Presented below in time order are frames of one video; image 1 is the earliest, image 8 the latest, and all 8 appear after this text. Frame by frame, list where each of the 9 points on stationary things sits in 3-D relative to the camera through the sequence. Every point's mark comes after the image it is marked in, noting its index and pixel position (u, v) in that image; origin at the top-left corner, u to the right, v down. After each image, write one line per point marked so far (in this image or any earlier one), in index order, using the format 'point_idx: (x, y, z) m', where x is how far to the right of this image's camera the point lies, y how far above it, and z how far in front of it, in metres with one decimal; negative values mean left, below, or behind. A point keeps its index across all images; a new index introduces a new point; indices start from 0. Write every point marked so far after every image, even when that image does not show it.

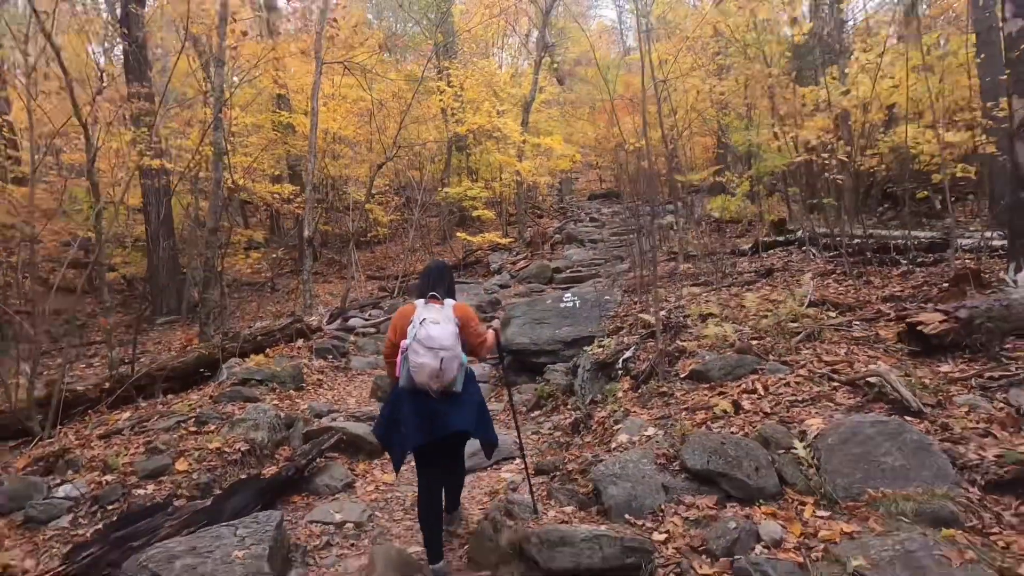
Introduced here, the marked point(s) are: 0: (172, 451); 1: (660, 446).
0: (-2.9, -1.4, +4.6) m
1: (+1.1, -1.1, +3.7) m
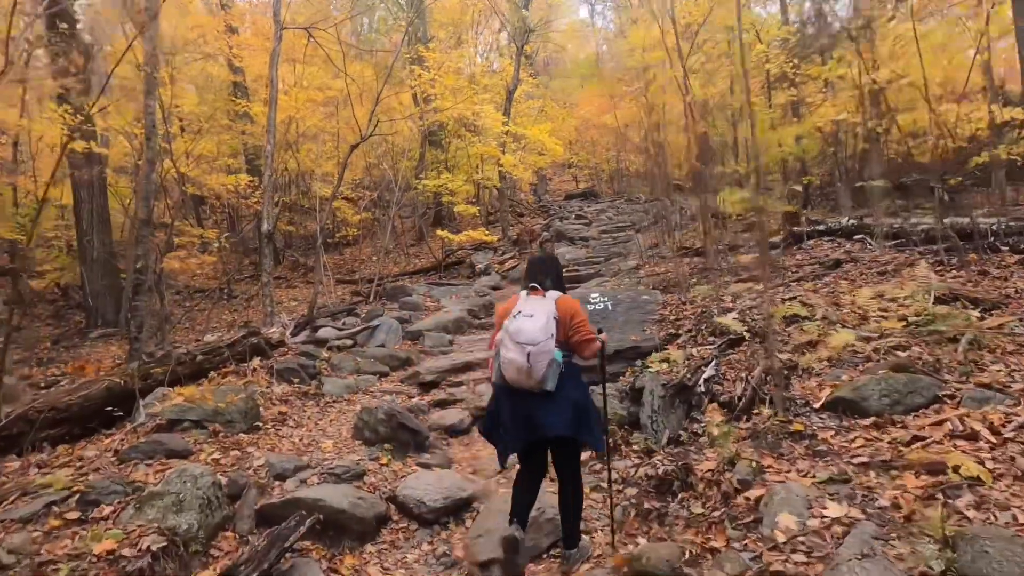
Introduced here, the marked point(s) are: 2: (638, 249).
0: (-2.5, -1.4, +2.7) m
1: (+1.6, -1.1, +2.1) m
2: (+3.5, +1.0, +14.7) m
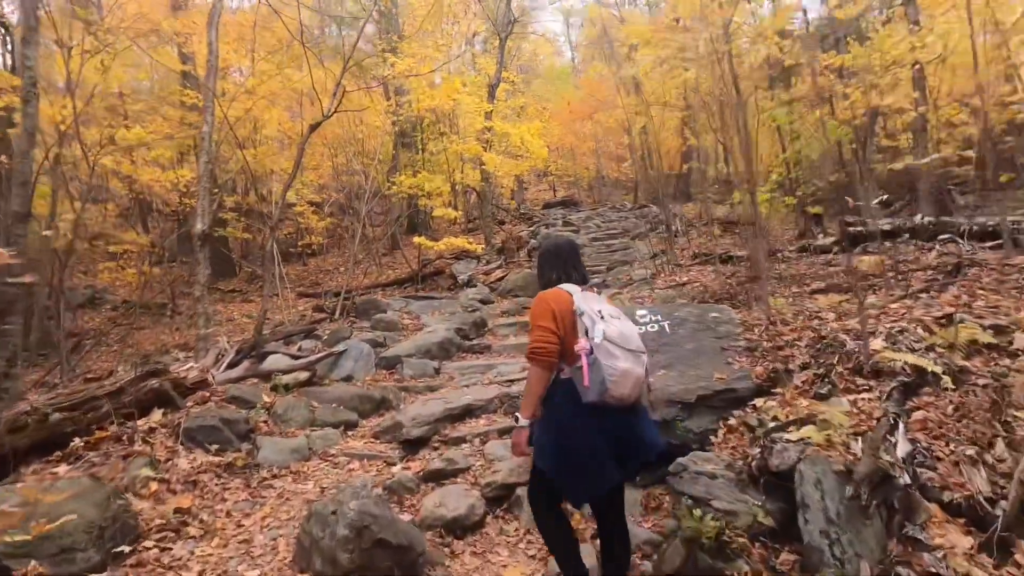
0: (-2.1, -1.5, +0.7) m
1: (+2.0, -1.1, +0.3) m
2: (+3.2, +0.7, +13.0) m
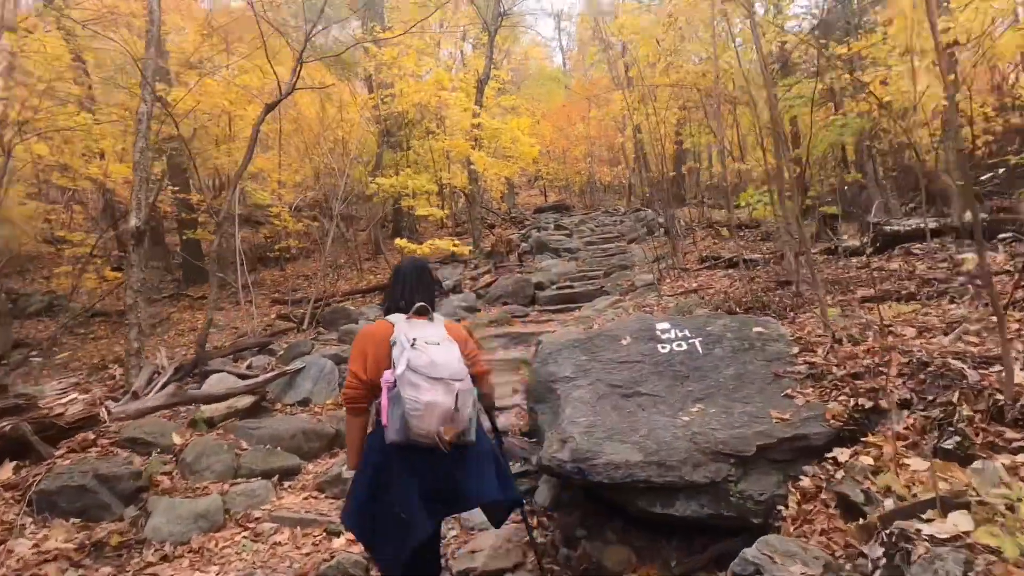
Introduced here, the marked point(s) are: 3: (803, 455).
0: (-2.1, -1.4, -0.5) m
1: (+2.0, -1.1, -0.7) m
2: (+3.0, +0.6, +12.0) m
3: (+1.5, -0.9, +2.8) m
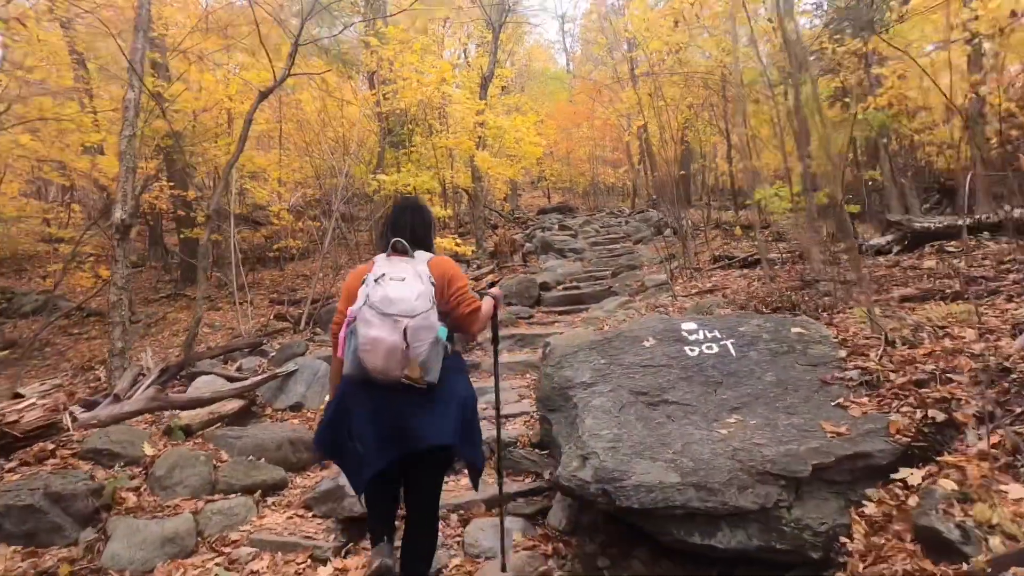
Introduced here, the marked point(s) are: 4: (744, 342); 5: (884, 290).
0: (-2.0, -1.4, -0.9) m
1: (+2.0, -1.0, -1.1) m
2: (+3.1, +0.6, +11.6) m
3: (+1.6, -0.8, +2.4) m
4: (+1.5, -0.4, +3.3) m
5: (+3.4, 0.0, +4.9) m
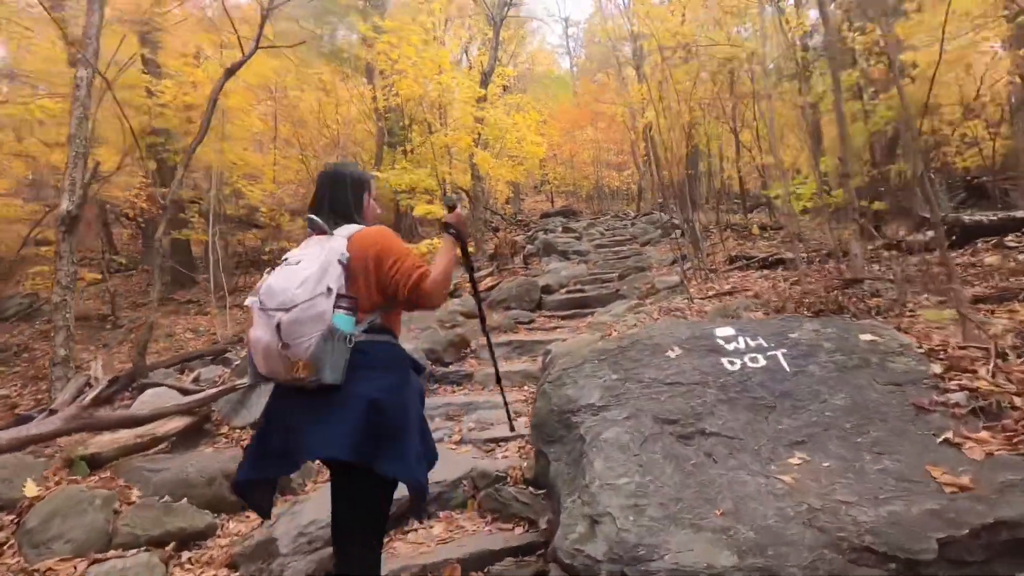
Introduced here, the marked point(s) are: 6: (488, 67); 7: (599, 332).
0: (-2.1, -1.3, -1.6) m
1: (+1.9, -1.0, -1.9) m
2: (+3.0, +0.5, +10.8) m
3: (+1.5, -0.8, +1.6) m
4: (+1.4, -0.3, +2.6) m
5: (+3.4, 0.0, +4.2) m
6: (-0.8, +7.0, +17.0) m
7: (+1.1, -0.5, +6.5) m
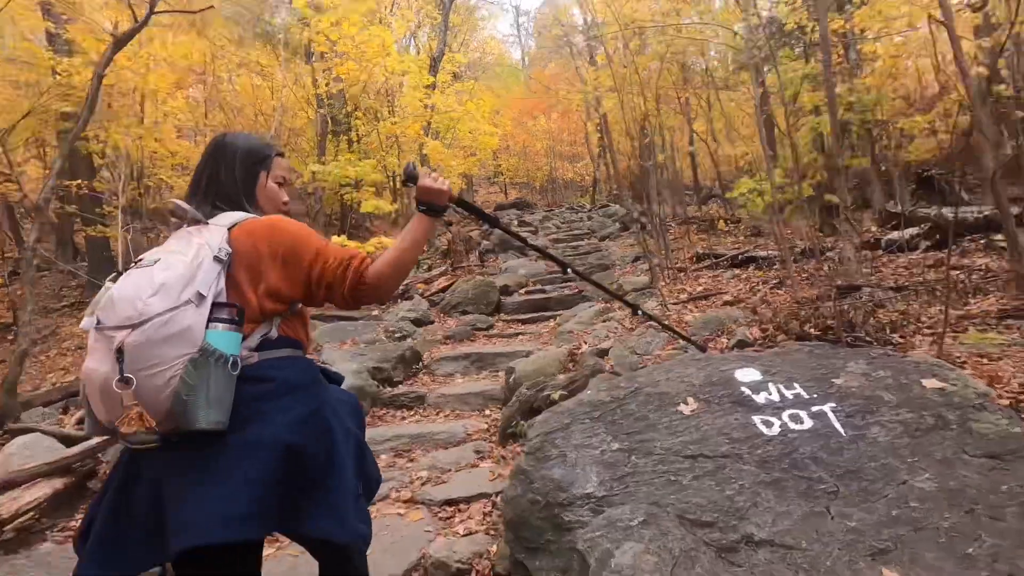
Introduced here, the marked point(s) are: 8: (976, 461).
0: (-1.9, -1.6, -2.5) m
1: (+2.2, -1.1, -2.5) m
2: (+2.2, +0.5, +10.3) m
3: (+1.4, -0.9, +1.0) m
4: (+1.3, -0.5, +2.0) m
5: (+3.1, -0.1, +3.7) m
6: (-2.2, +7.1, +16.0) m
7: (+0.6, -0.6, +5.8) m
8: (+1.5, -0.6, +1.7) m
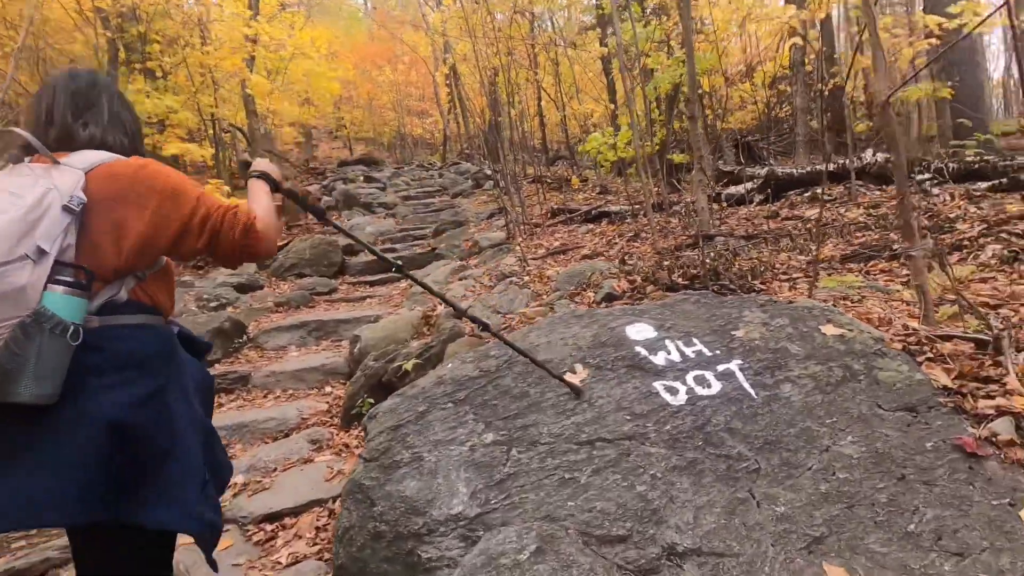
0: (-1.0, -1.7, -3.3) m
1: (+2.9, -1.2, -2.3) m
2: (-0.6, +1.3, +9.9) m
3: (+1.2, -0.8, +0.8) m
4: (+0.8, -0.2, +1.7) m
5: (+2.1, +0.3, +3.8) m
6: (-6.5, +8.1, +13.7) m
7: (-0.9, -0.2, +5.2) m
8: (+1.1, -0.4, +1.5) m
